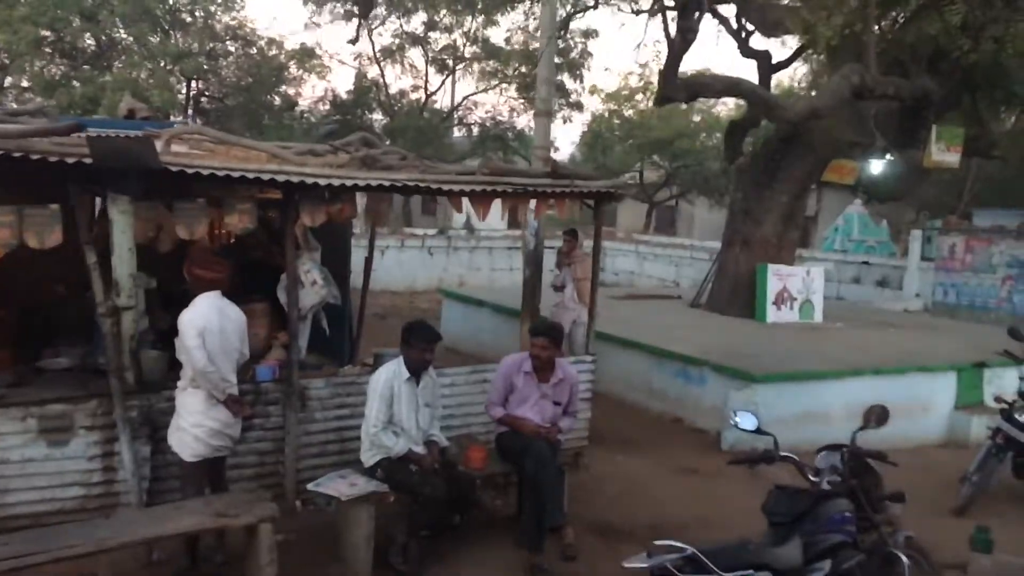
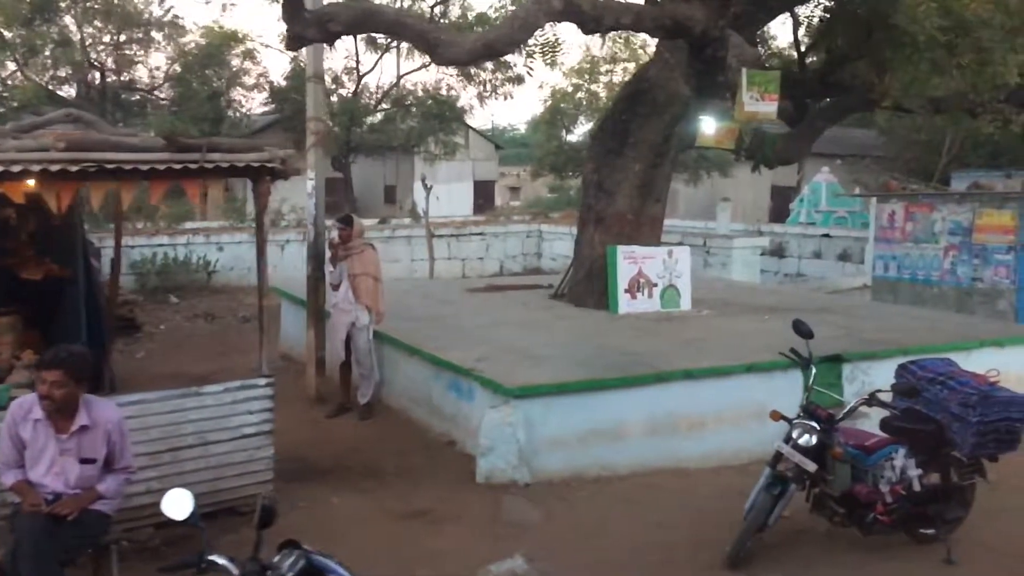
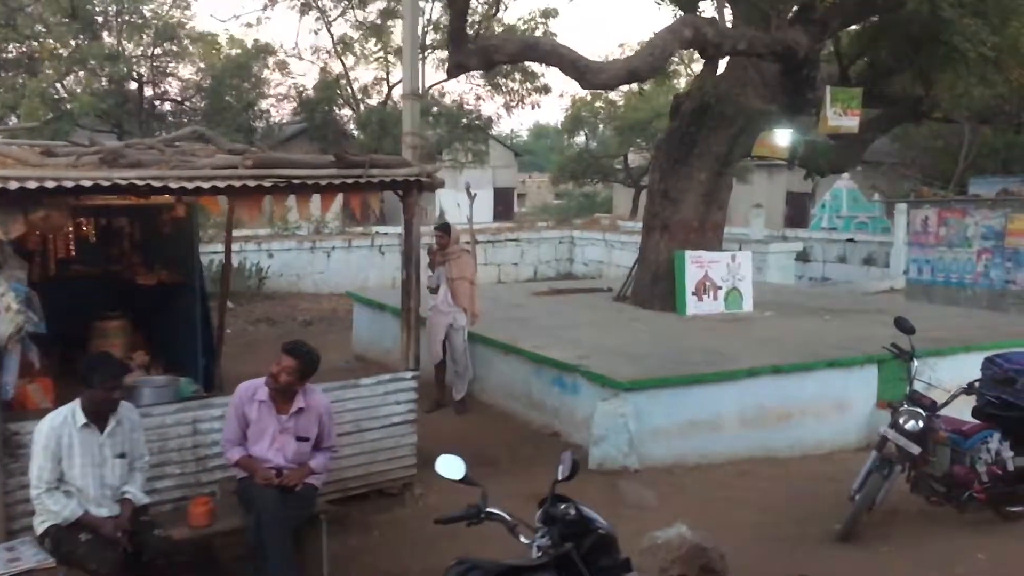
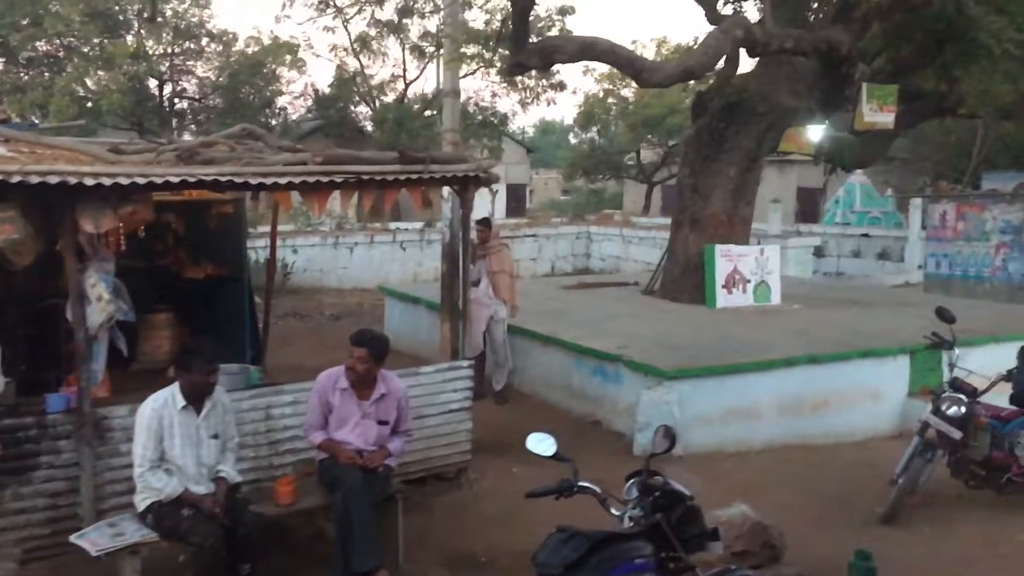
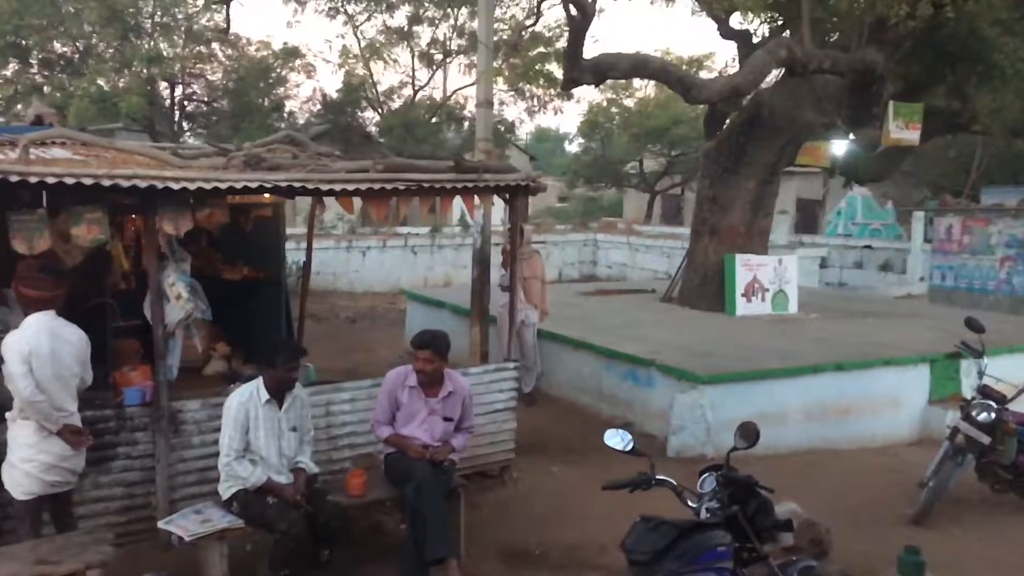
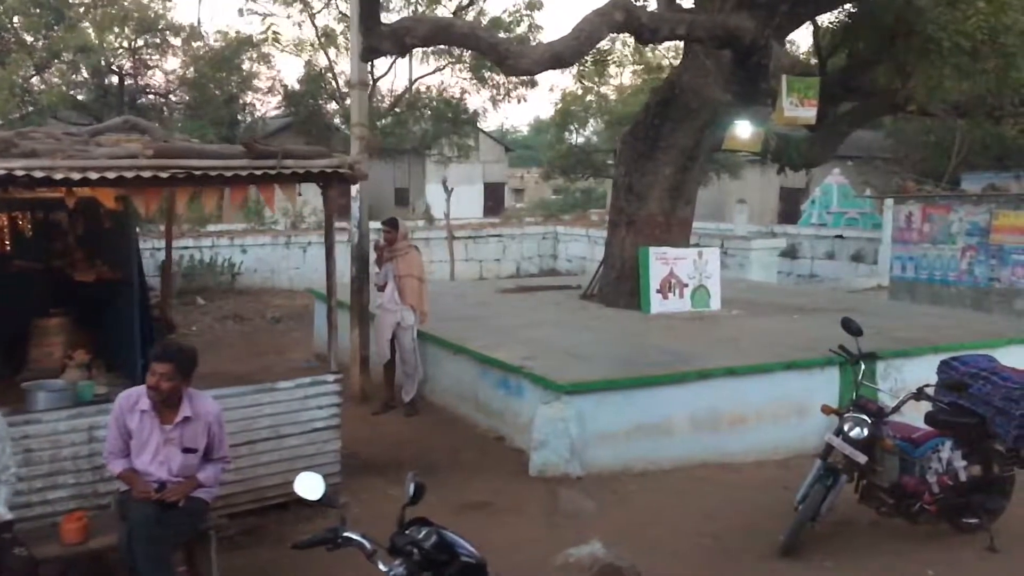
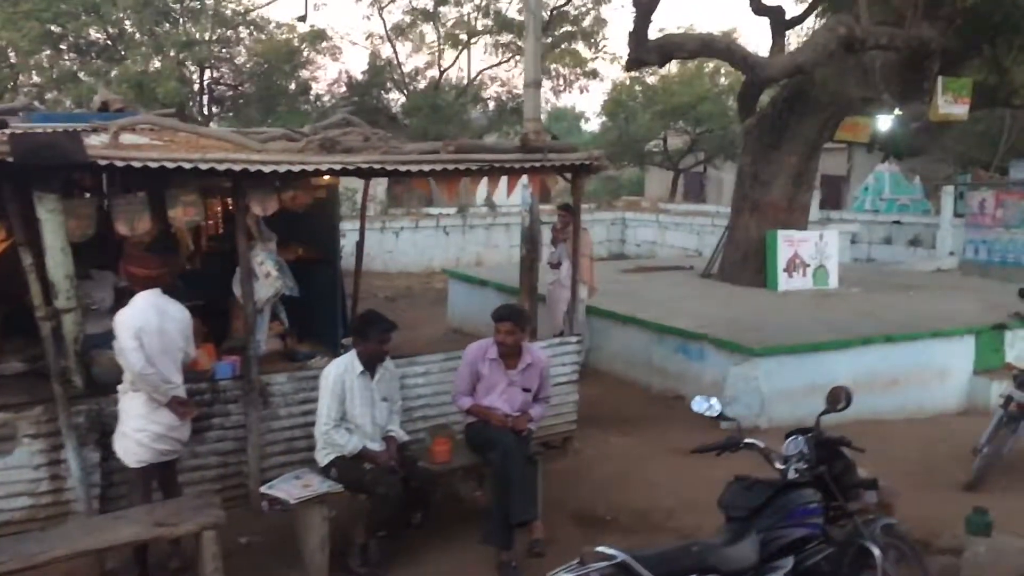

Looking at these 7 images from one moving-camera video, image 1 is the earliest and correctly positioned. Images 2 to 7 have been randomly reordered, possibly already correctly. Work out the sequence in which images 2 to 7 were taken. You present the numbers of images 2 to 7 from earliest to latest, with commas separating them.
7, 5, 4, 3, 6, 2
